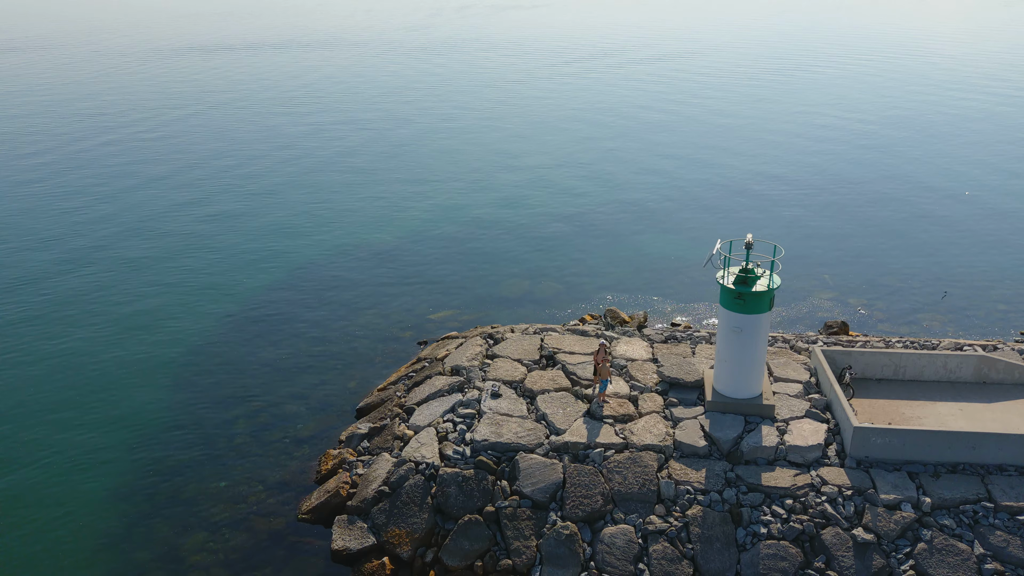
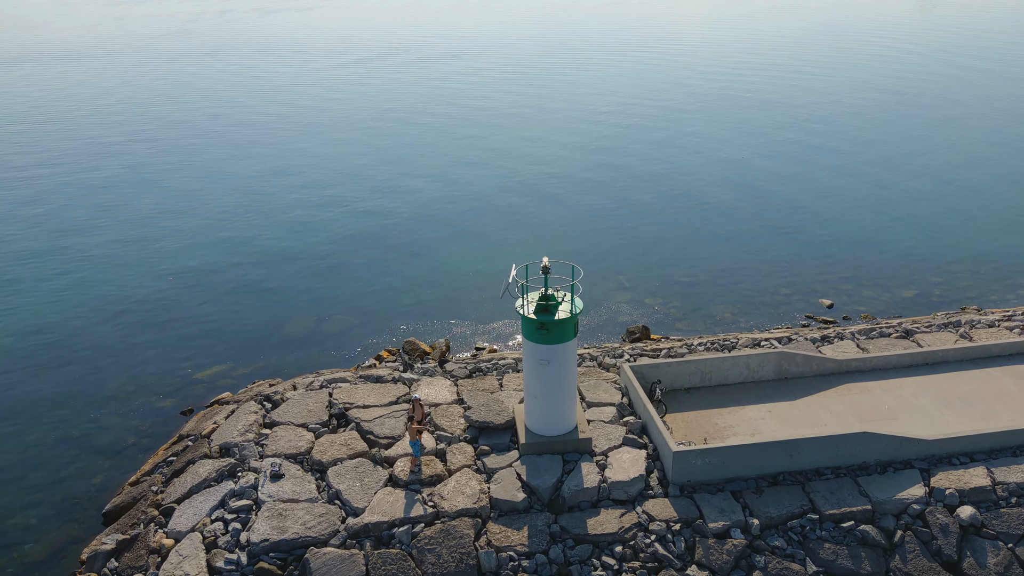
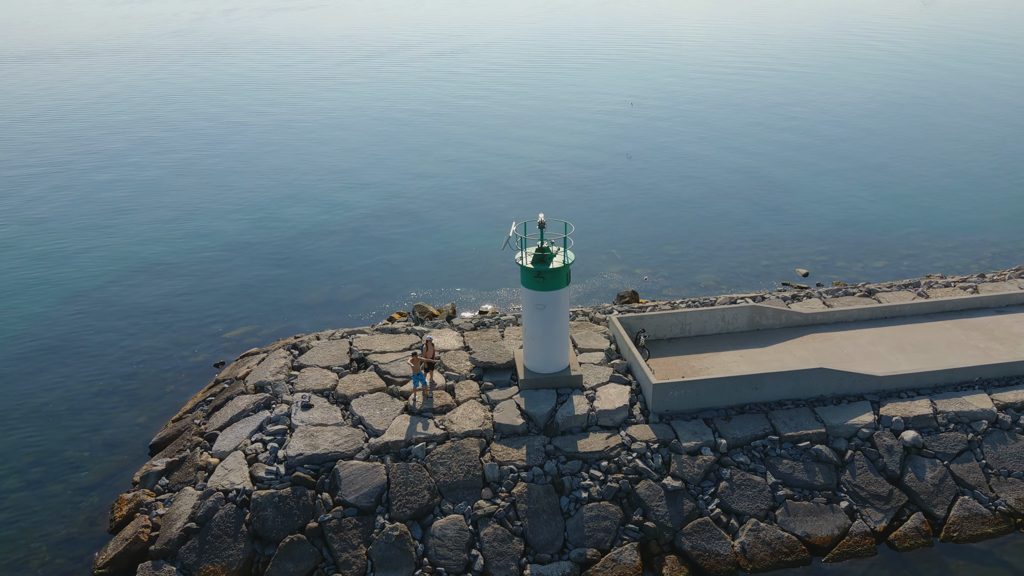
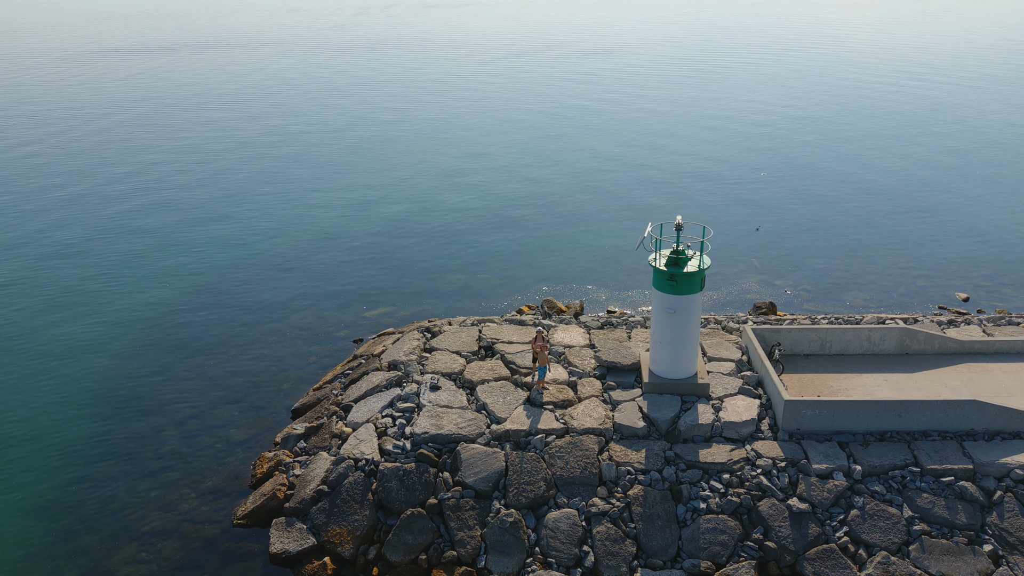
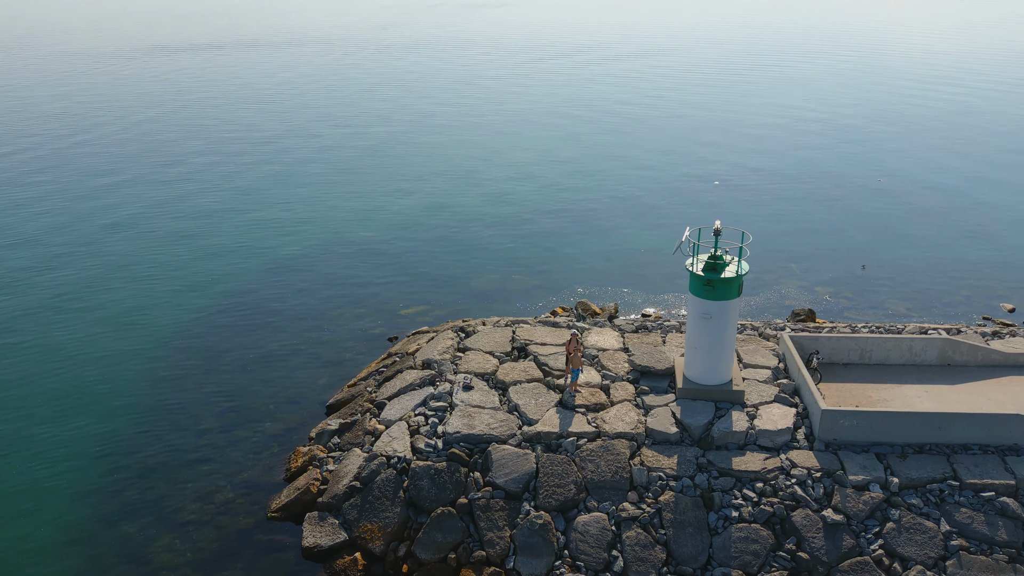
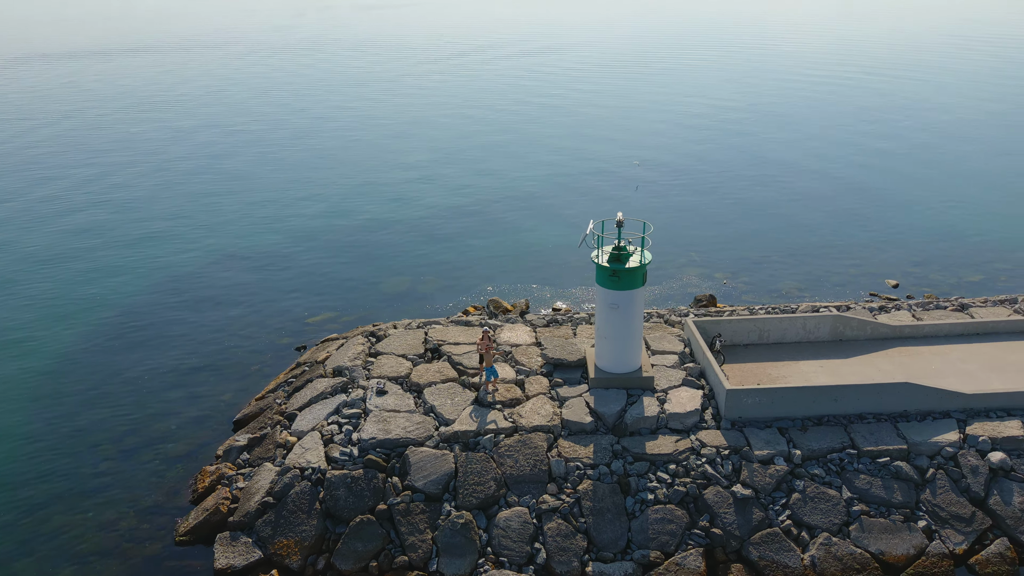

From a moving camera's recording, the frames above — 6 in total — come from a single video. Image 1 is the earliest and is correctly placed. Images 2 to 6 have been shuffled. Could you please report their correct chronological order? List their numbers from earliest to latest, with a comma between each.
5, 4, 6, 3, 2
